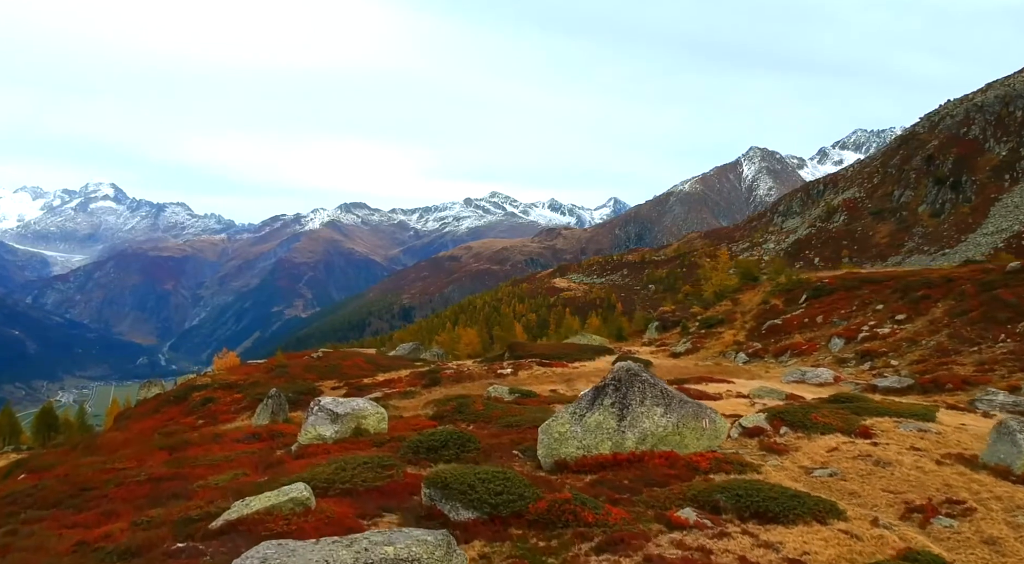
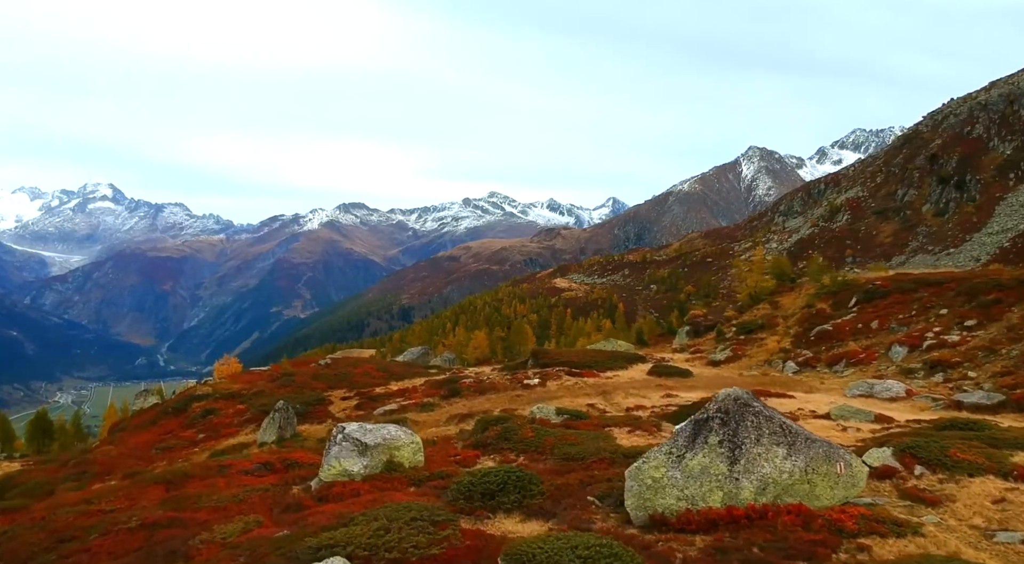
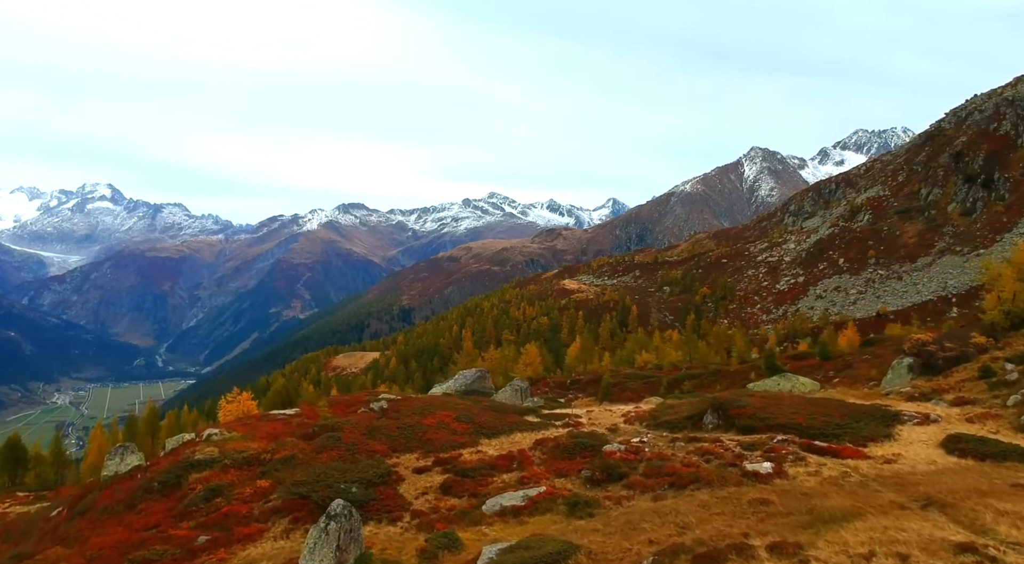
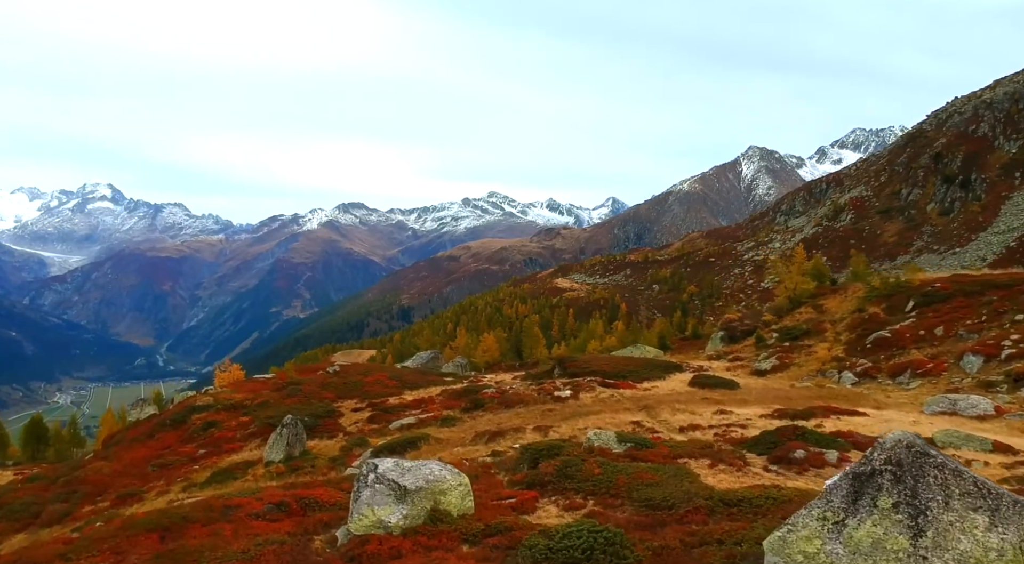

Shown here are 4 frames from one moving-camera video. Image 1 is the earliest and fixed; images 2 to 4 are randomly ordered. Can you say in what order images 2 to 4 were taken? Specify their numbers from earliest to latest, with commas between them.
2, 4, 3
